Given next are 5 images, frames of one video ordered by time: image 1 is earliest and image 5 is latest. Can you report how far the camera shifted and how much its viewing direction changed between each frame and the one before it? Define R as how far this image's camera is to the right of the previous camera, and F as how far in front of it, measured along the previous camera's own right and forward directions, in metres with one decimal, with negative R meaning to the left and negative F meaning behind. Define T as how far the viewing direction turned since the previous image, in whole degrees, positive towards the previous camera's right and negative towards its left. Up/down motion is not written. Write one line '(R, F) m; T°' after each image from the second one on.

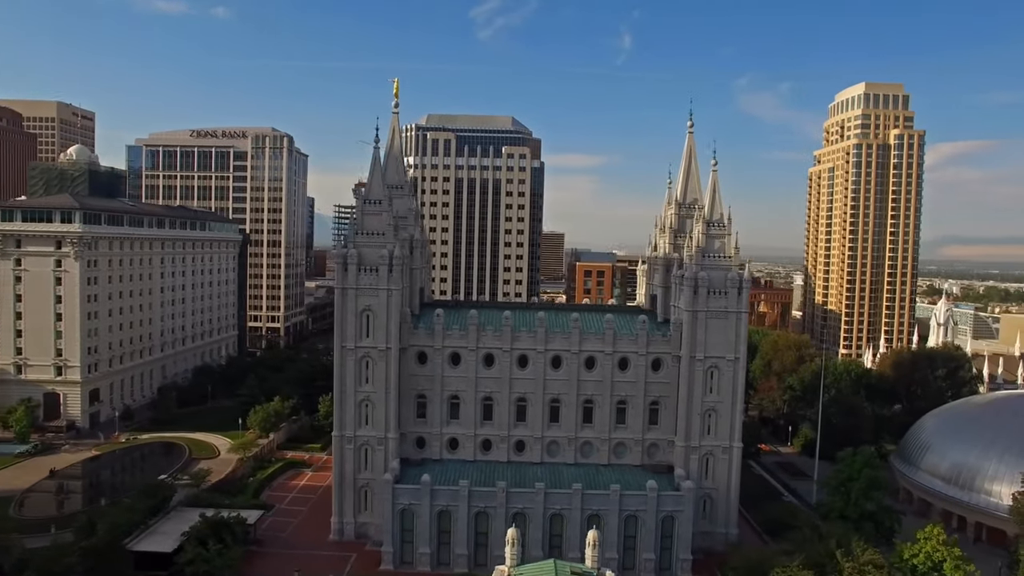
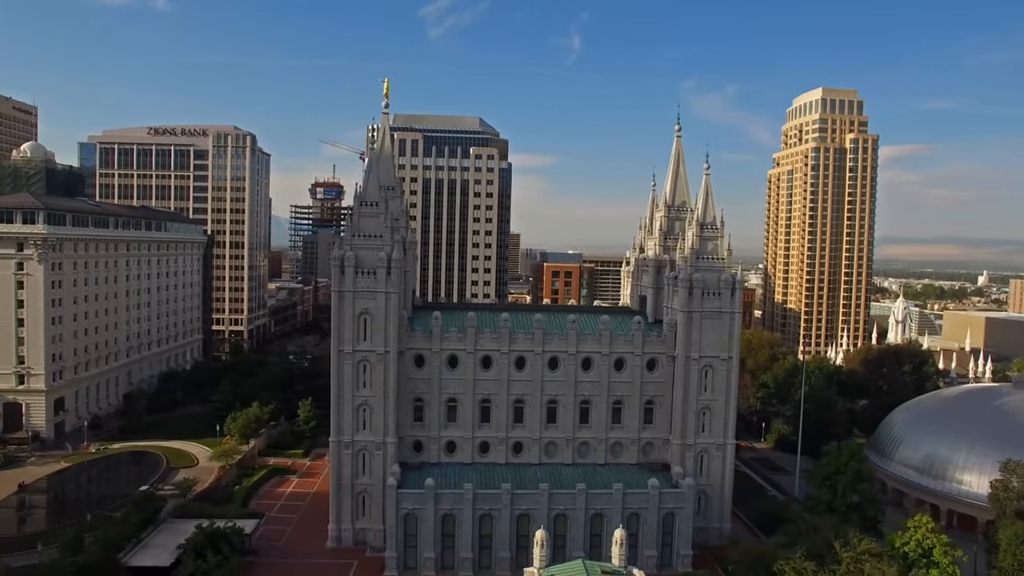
(-3.4, 0.0) m; +4°
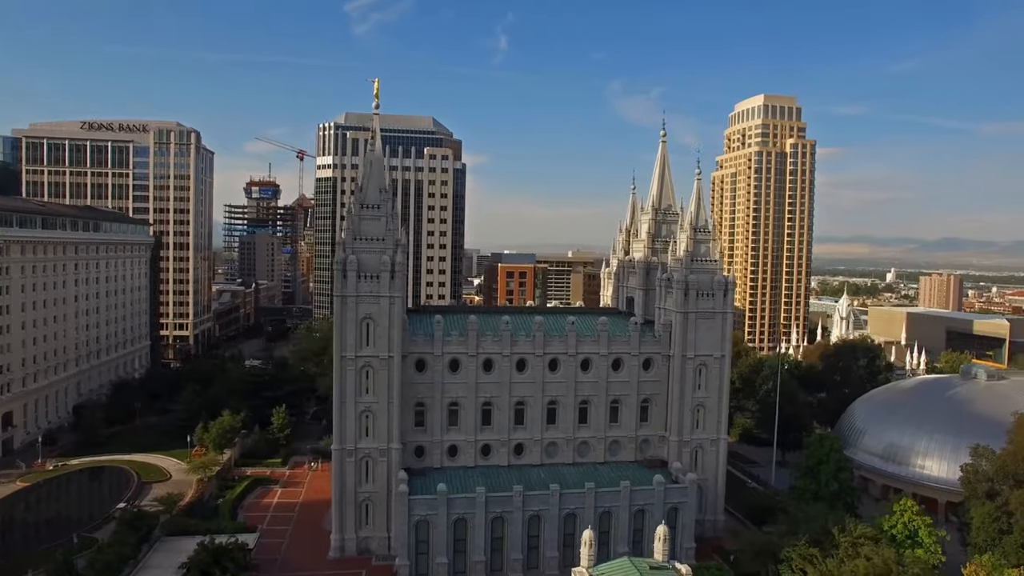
(-5.3, 0.0) m; +6°
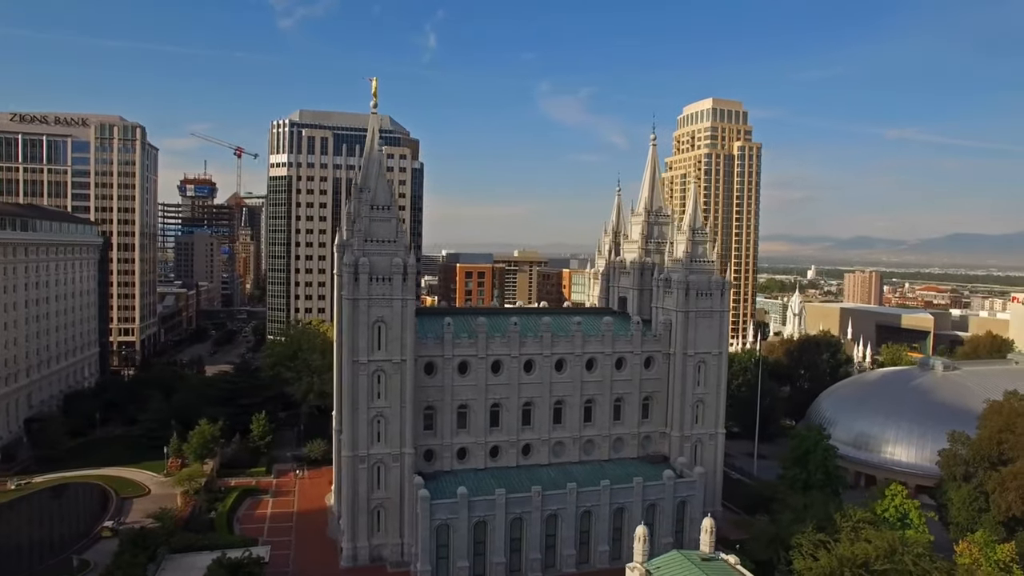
(-5.7, +0.1) m; +6°
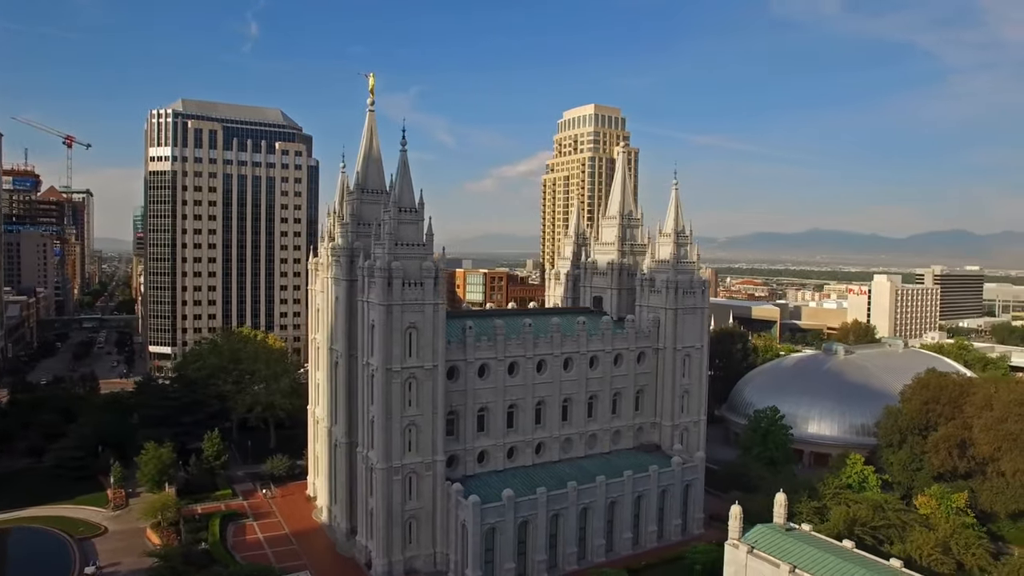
(-13.3, +1.0) m; +14°
